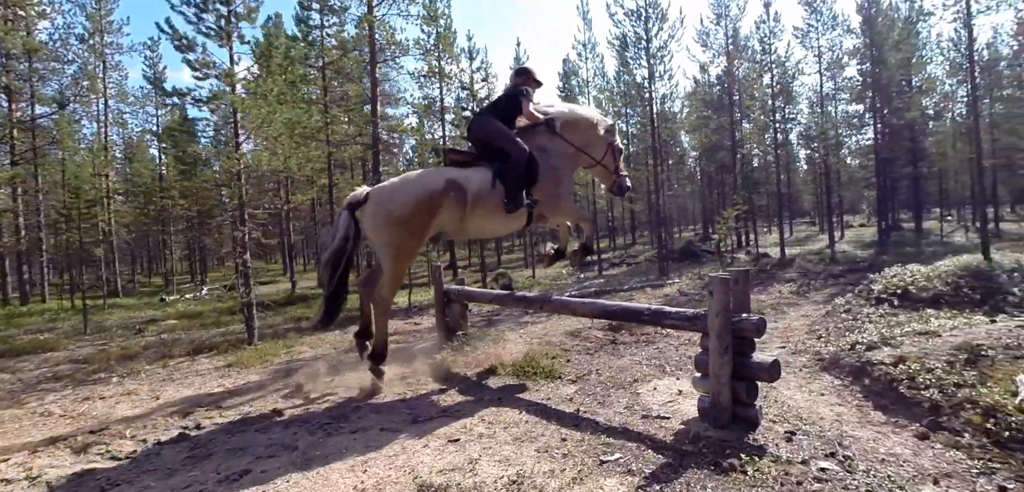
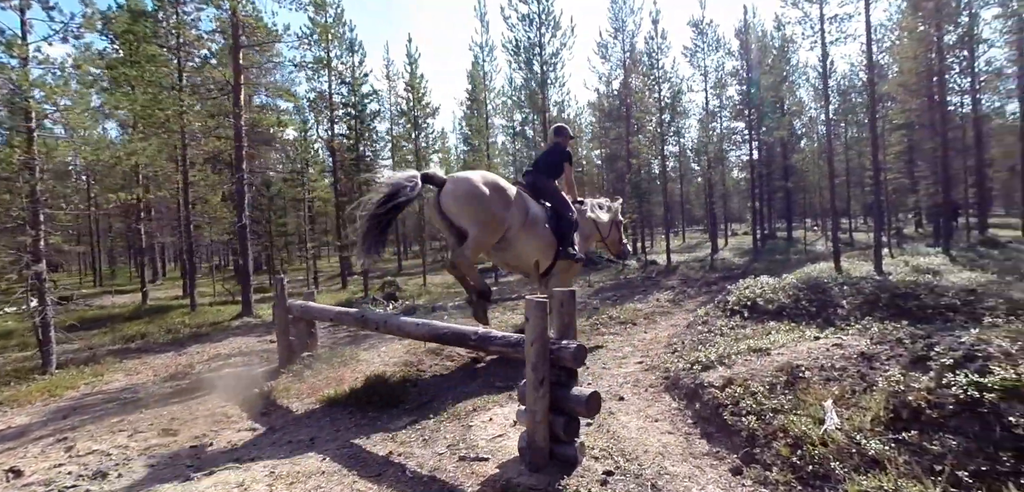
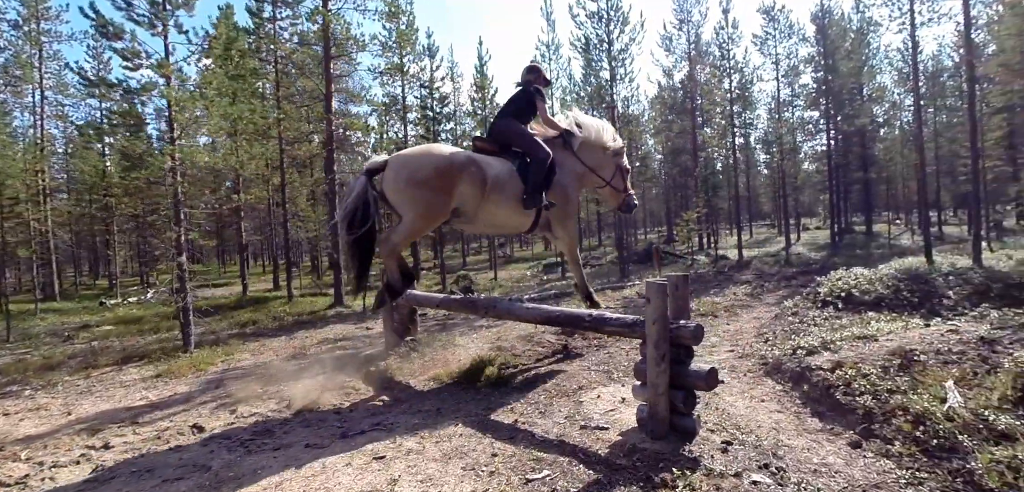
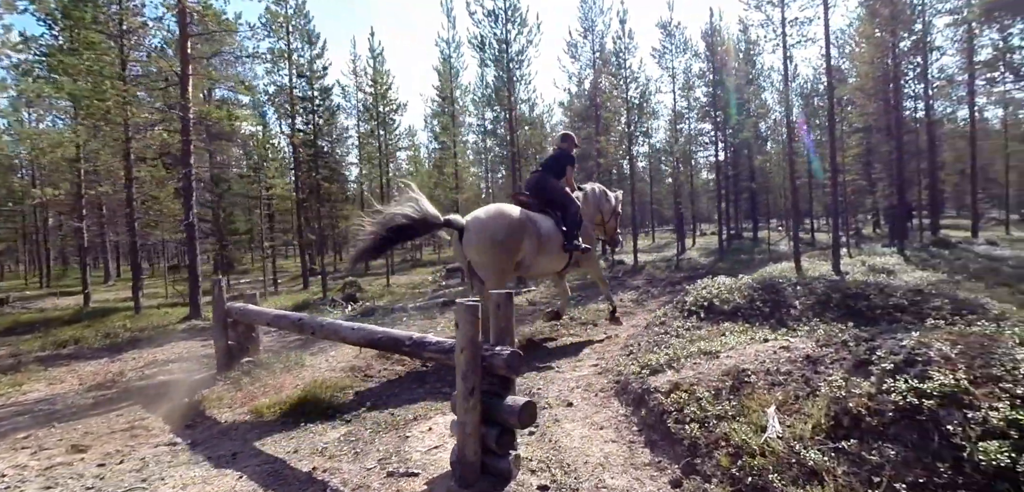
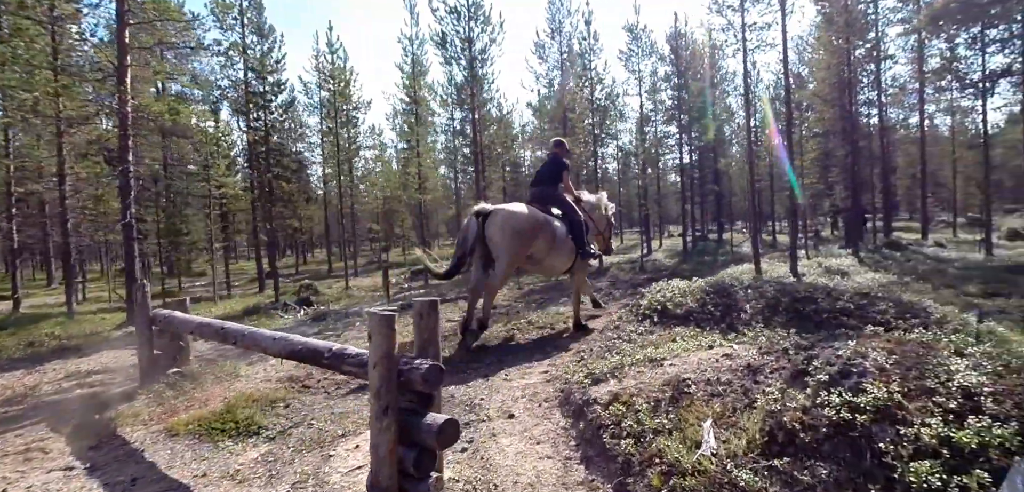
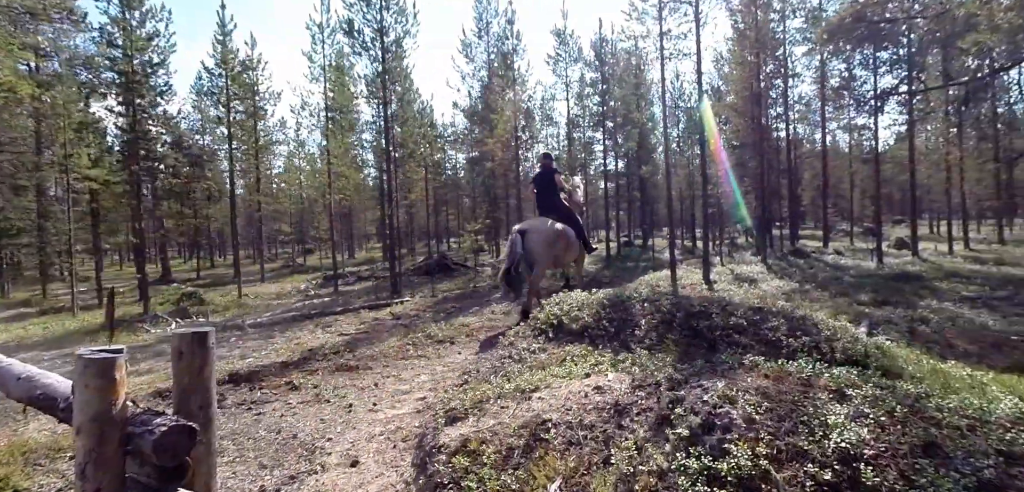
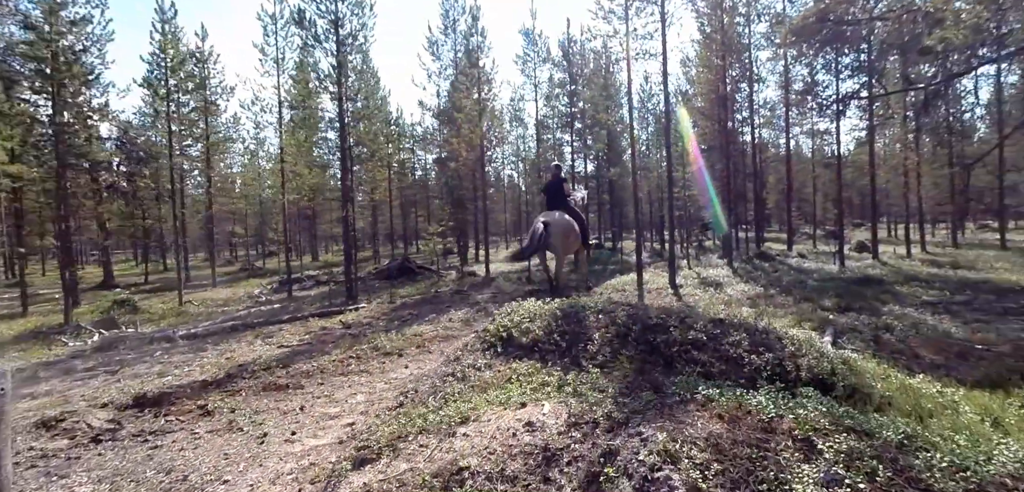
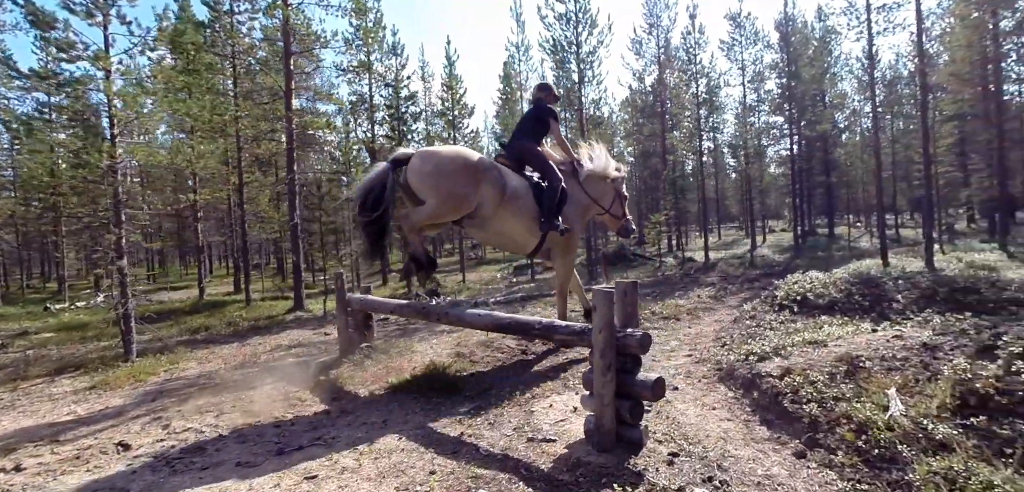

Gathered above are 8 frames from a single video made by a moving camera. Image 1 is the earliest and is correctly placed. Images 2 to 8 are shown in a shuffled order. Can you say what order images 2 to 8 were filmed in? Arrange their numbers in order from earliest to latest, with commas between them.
3, 8, 2, 4, 5, 6, 7
